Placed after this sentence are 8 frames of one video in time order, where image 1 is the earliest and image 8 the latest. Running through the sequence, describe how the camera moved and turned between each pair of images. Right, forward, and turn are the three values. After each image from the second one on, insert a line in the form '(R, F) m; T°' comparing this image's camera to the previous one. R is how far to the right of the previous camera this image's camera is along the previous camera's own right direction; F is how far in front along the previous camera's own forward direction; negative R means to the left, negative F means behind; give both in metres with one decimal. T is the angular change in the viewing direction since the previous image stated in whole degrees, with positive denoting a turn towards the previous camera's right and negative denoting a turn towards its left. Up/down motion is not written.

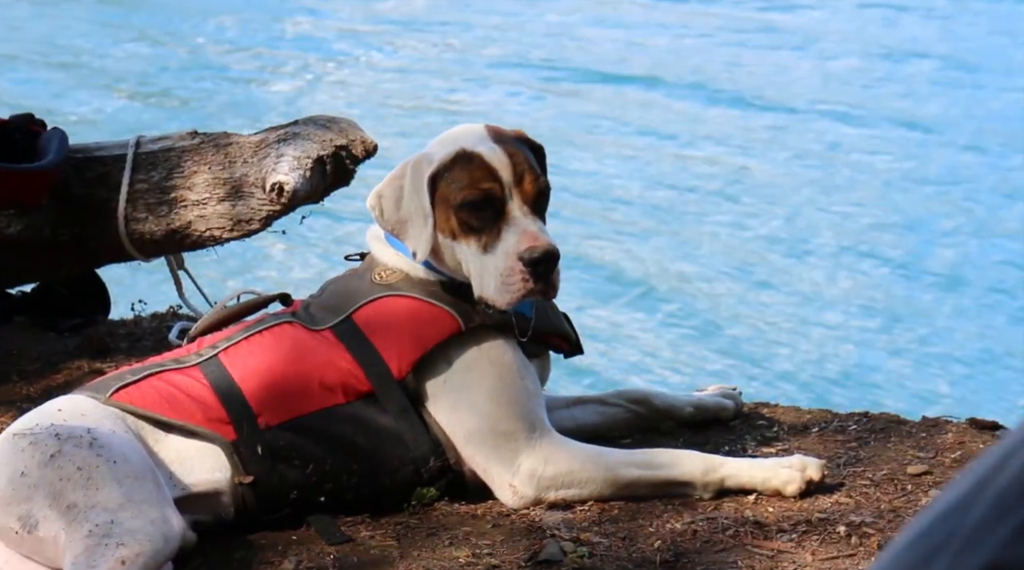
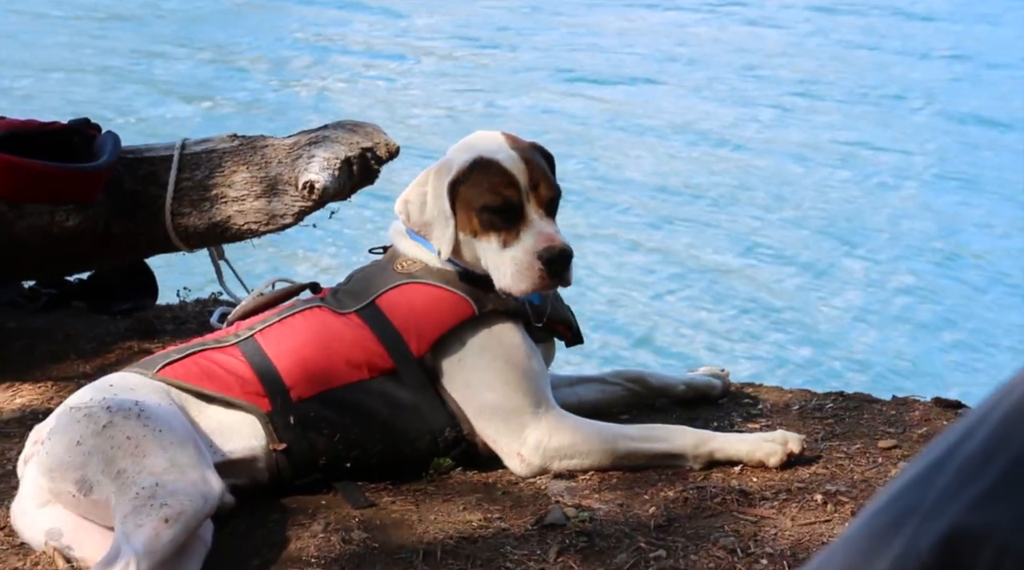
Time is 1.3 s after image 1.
(+0.2, -0.3) m; -3°
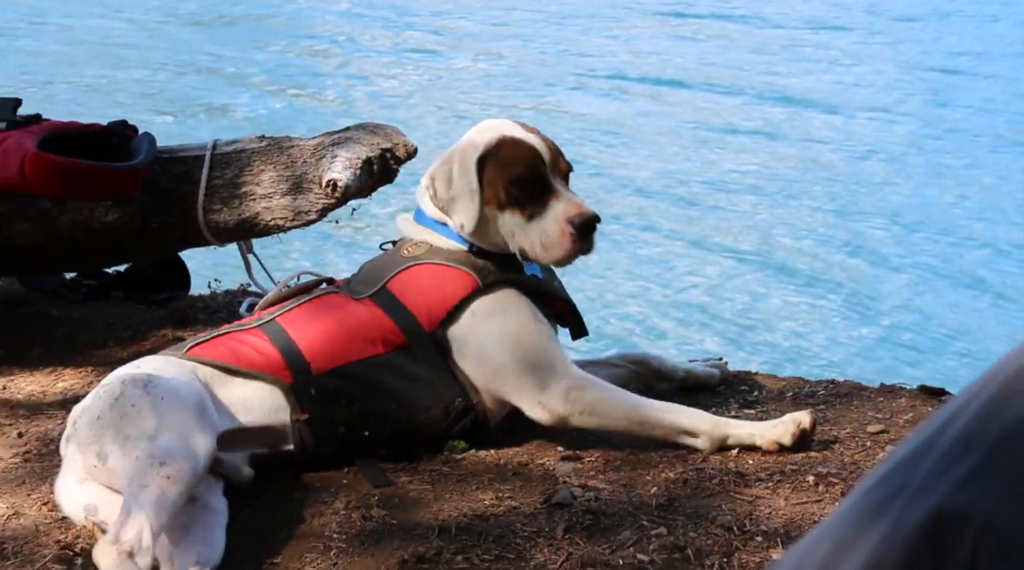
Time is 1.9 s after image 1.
(0.0, -0.2) m; 0°
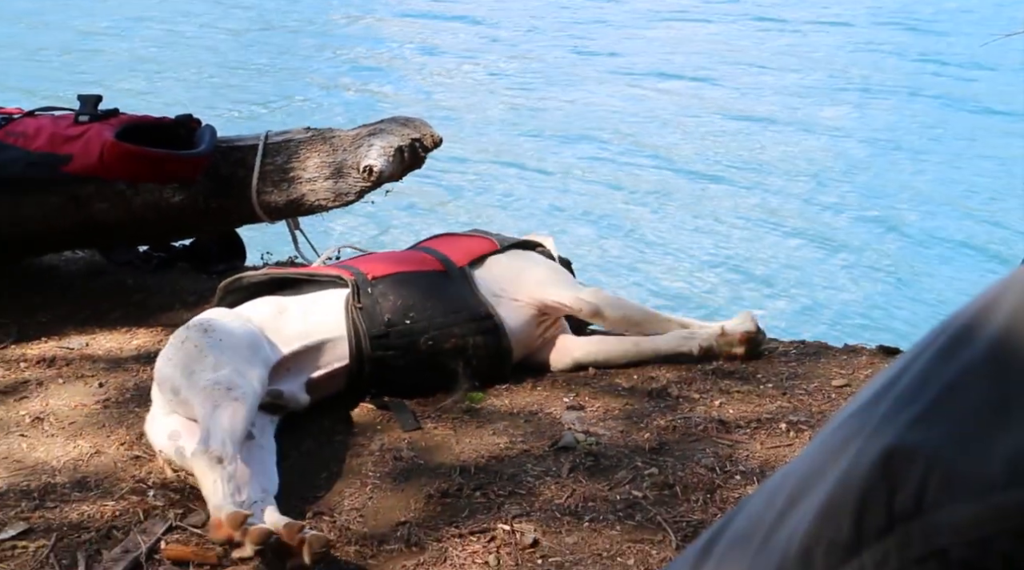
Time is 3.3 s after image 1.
(0.0, -0.5) m; -1°
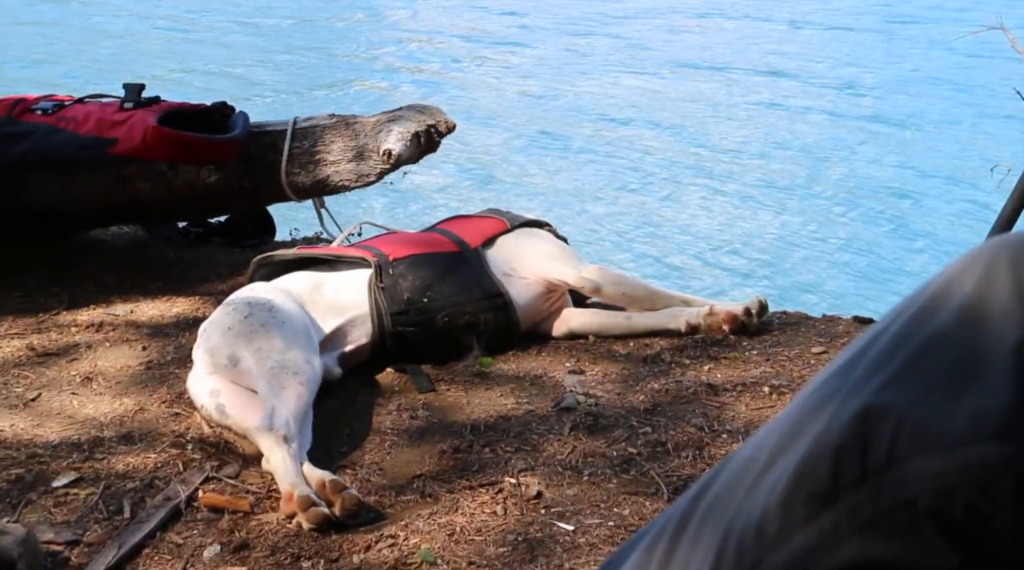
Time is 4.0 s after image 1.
(0.0, -0.4) m; 0°
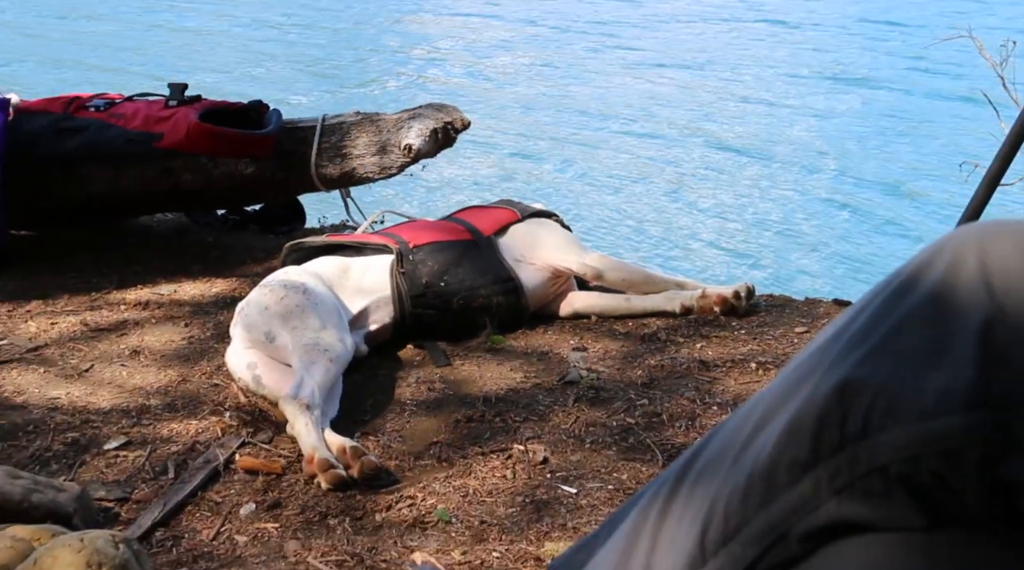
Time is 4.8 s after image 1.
(0.0, -0.4) m; 0°
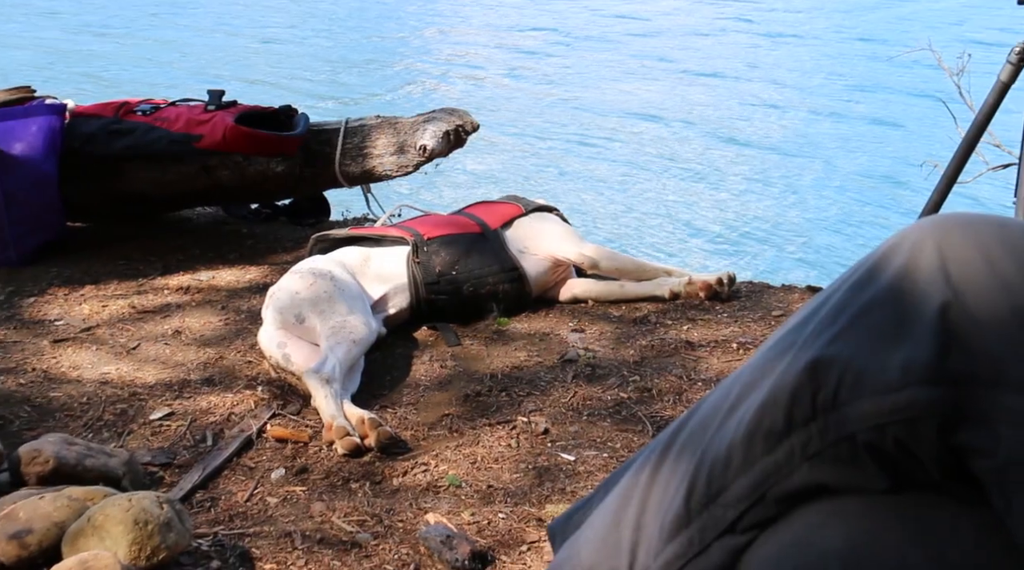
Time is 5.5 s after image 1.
(0.0, -0.5) m; 0°
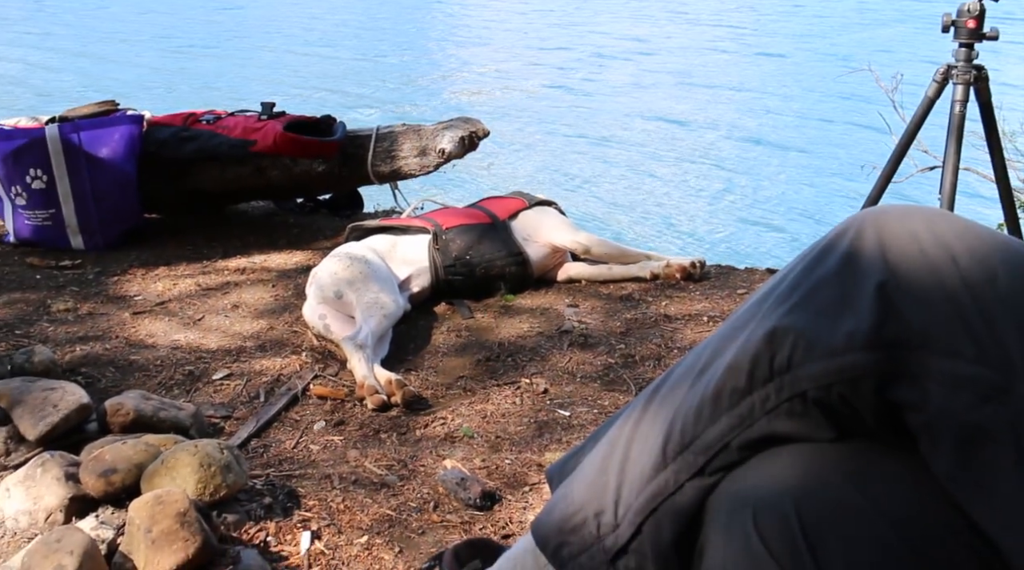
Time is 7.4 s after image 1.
(+0.1, -1.0) m; -1°
